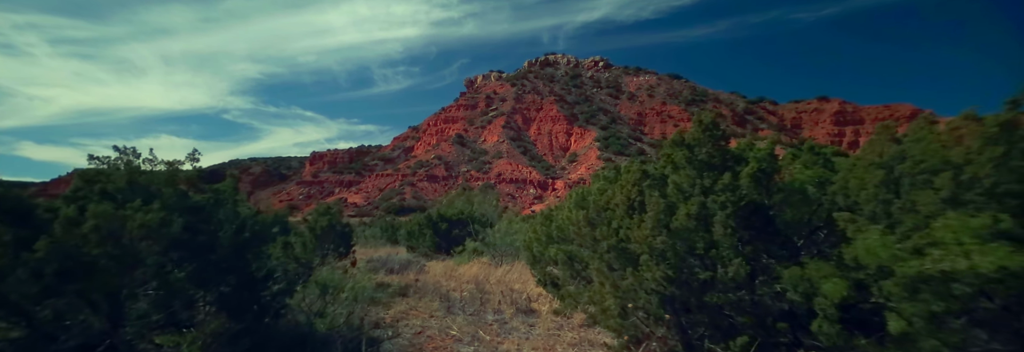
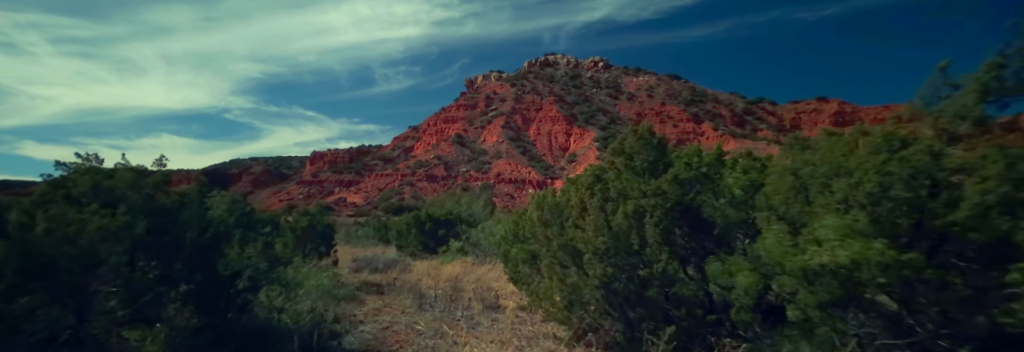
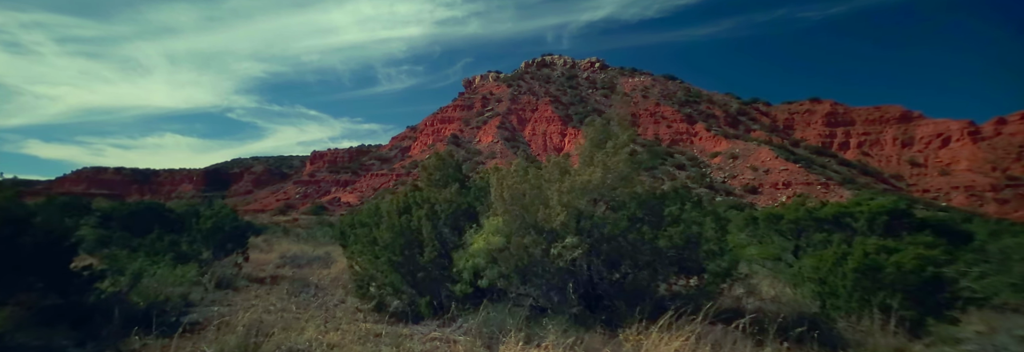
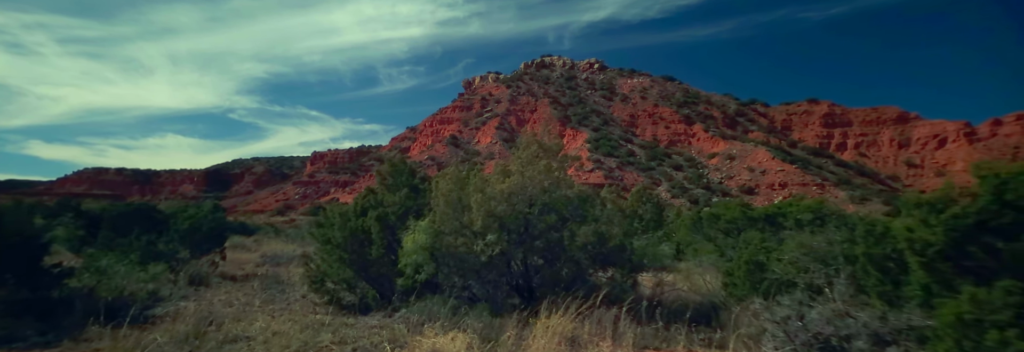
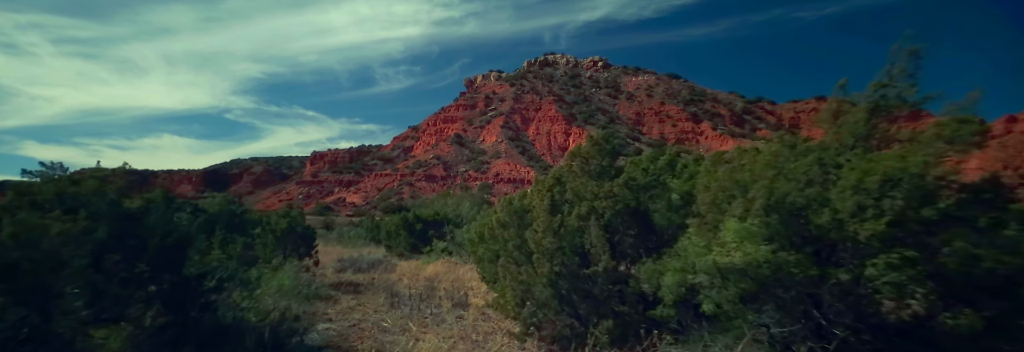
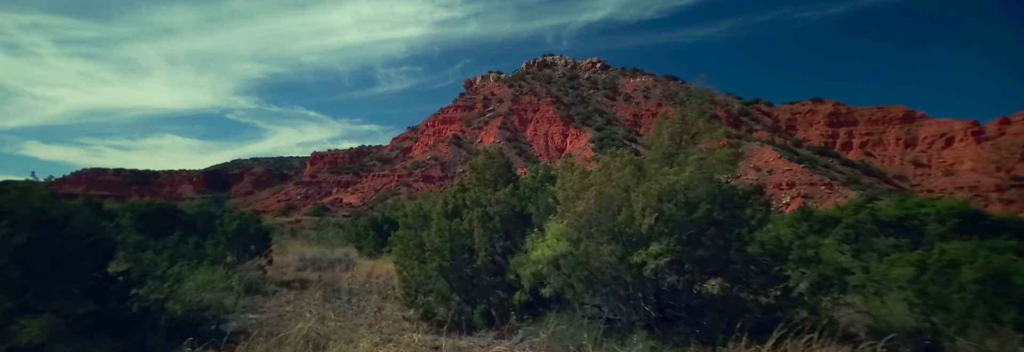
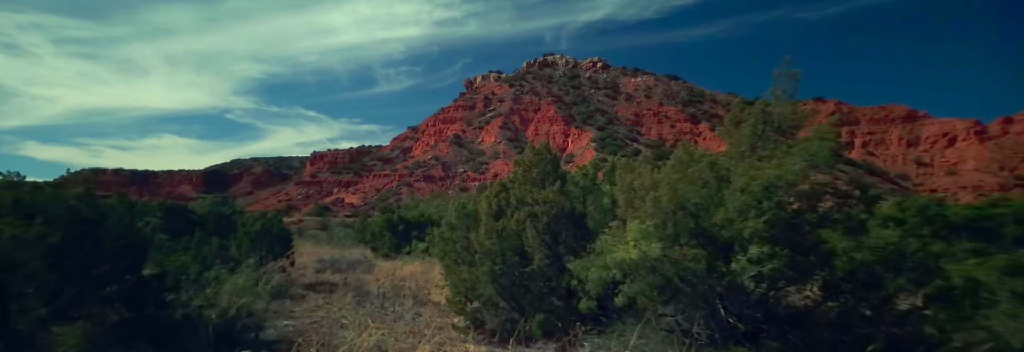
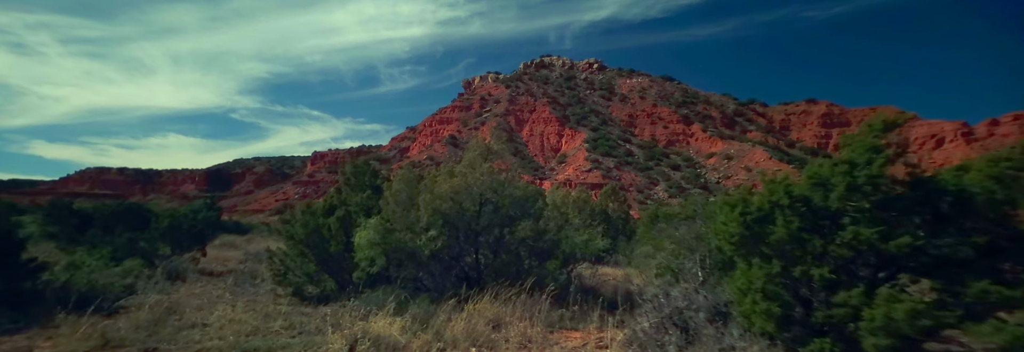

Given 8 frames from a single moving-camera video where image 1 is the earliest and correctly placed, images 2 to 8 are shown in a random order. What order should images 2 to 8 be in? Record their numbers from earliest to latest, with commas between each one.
2, 5, 7, 6, 3, 4, 8
